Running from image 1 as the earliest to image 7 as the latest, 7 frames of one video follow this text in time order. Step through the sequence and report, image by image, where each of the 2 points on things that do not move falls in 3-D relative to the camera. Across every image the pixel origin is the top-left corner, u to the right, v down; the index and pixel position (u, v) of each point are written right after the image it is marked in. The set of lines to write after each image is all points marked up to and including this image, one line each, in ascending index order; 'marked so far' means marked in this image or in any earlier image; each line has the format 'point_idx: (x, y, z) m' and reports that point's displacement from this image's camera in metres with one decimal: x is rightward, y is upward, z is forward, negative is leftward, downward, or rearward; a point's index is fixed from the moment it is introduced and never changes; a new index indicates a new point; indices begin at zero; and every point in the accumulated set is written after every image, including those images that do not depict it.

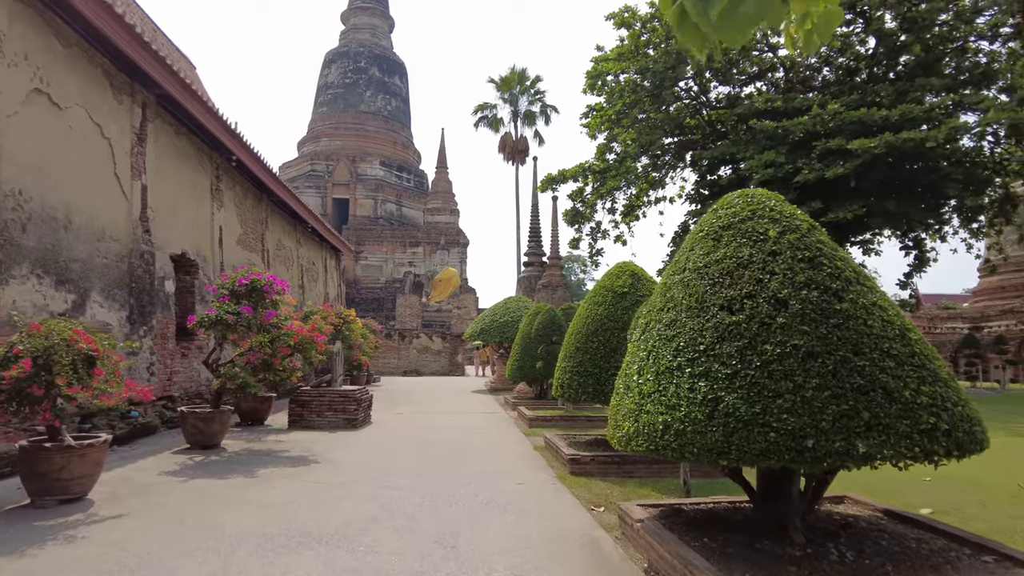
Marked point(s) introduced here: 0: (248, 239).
0: (-5.9, +1.1, +14.4) m
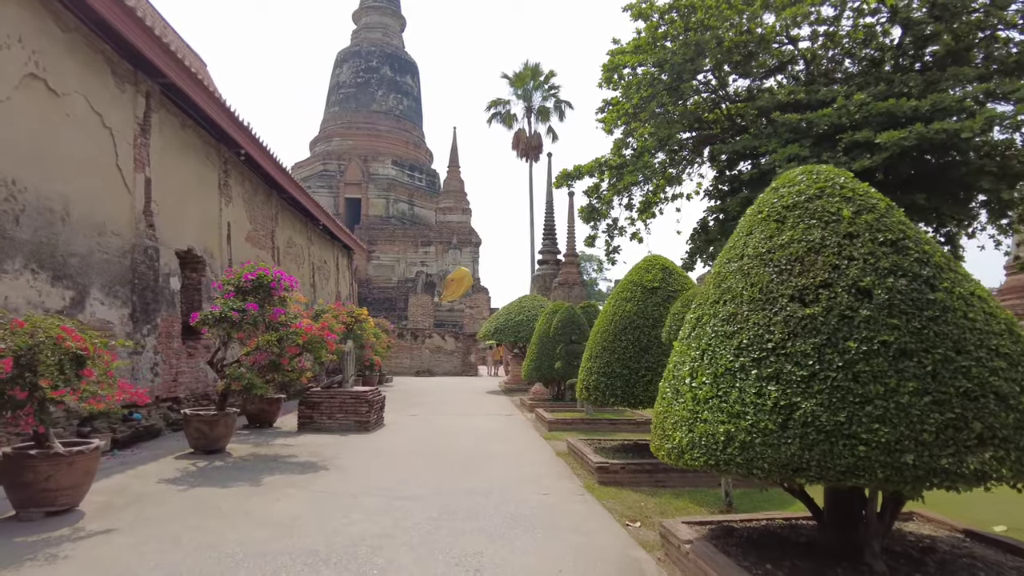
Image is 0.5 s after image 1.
0: (-5.5, +1.1, +14.1) m
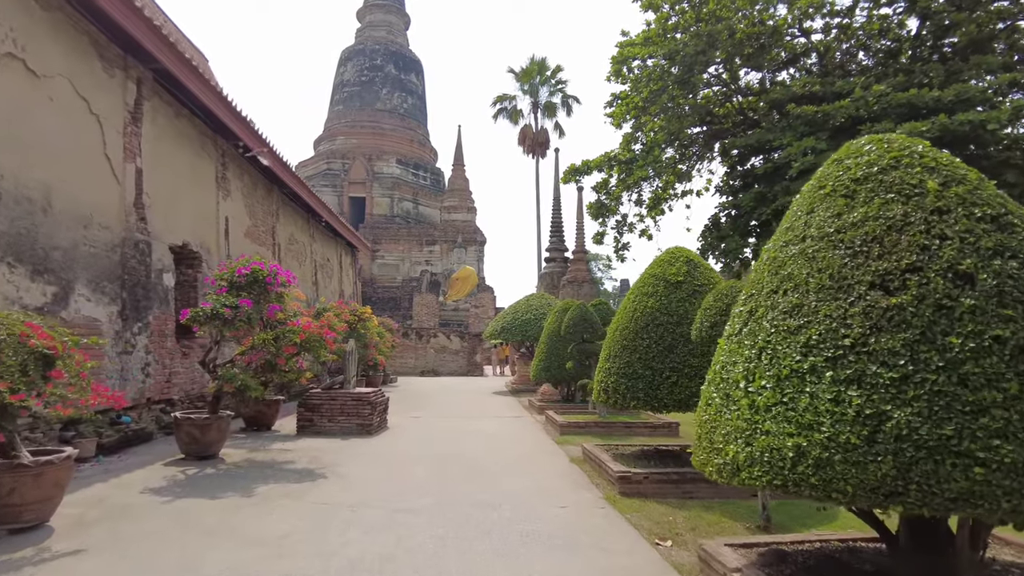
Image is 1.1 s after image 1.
0: (-5.4, +1.2, +13.6) m
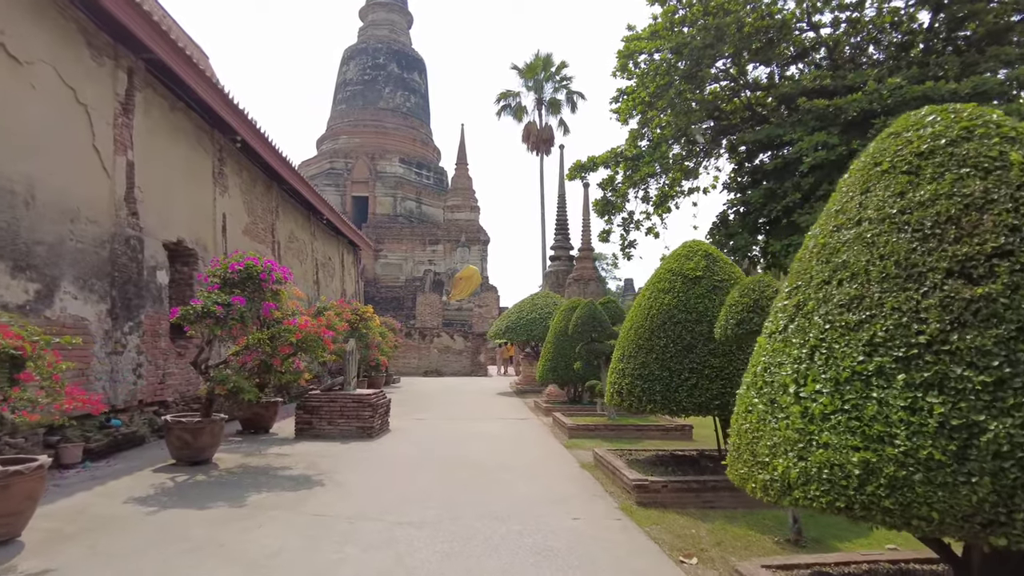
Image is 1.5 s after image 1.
0: (-5.3, +1.2, +13.3) m
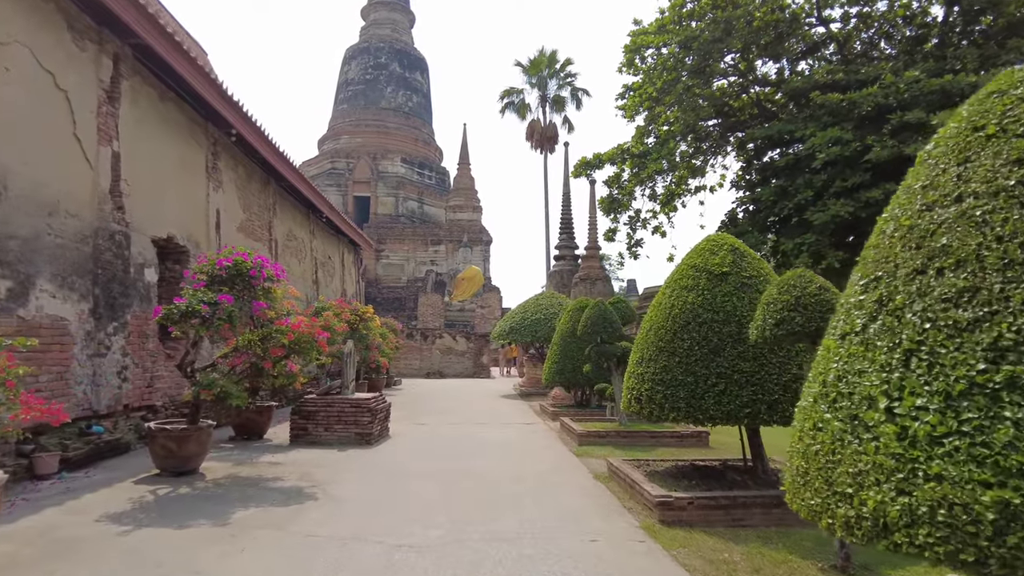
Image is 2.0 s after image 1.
0: (-5.2, +1.2, +12.9) m
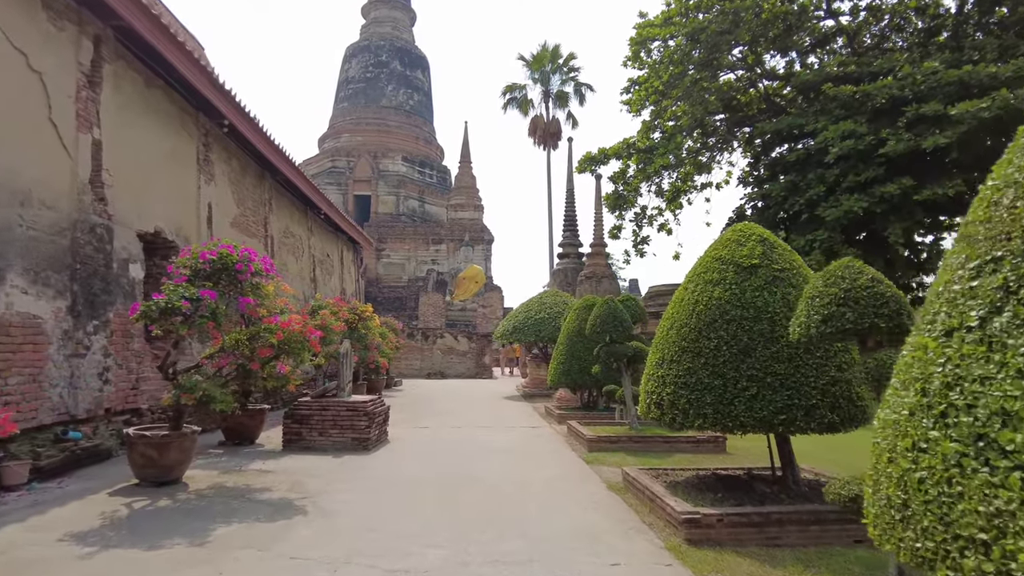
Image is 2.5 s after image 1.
0: (-5.1, +1.3, +12.4) m
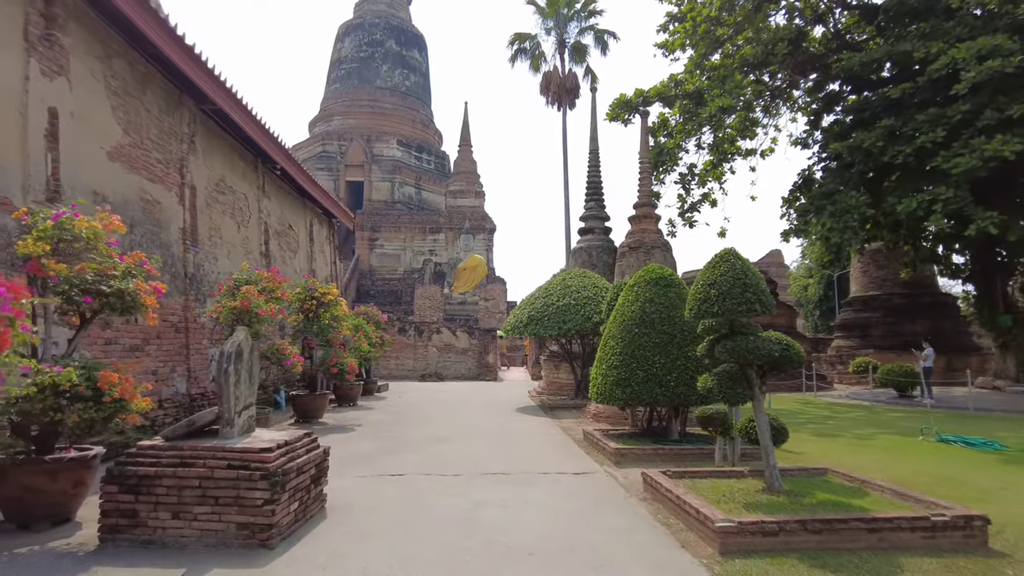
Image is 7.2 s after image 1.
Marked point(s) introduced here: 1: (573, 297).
0: (-4.8, +1.7, +8.5) m
1: (+1.2, -0.2, +12.6) m
